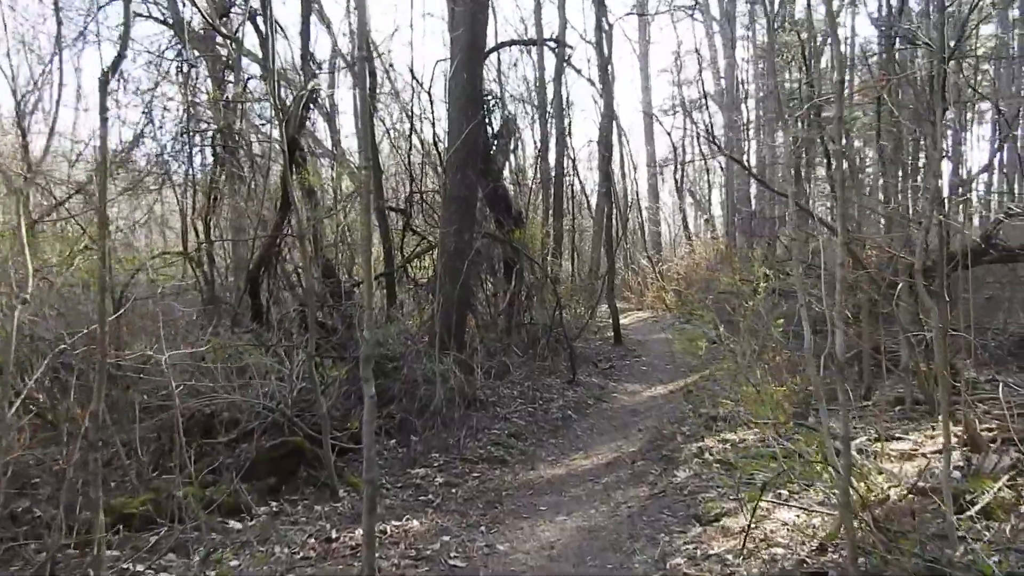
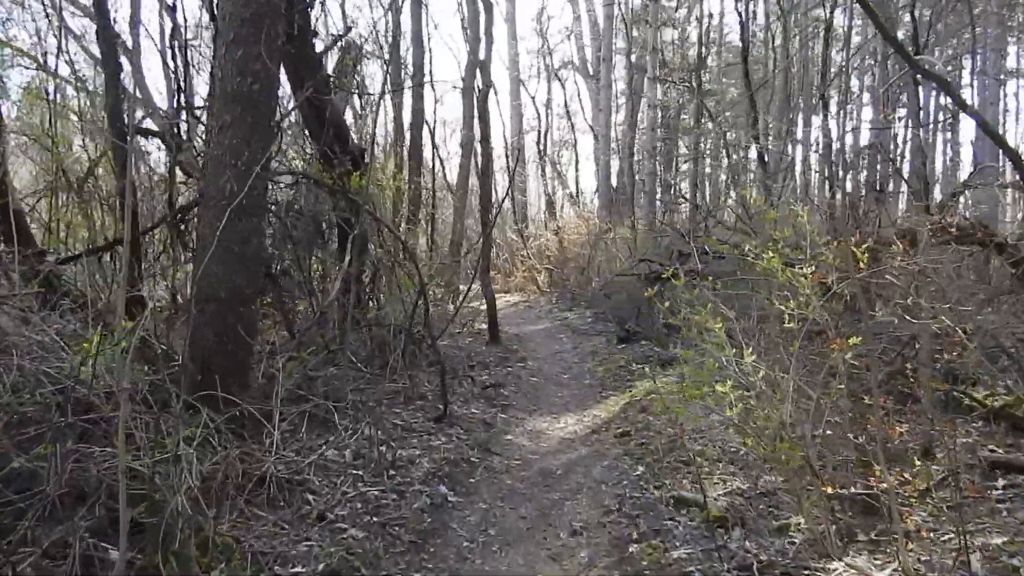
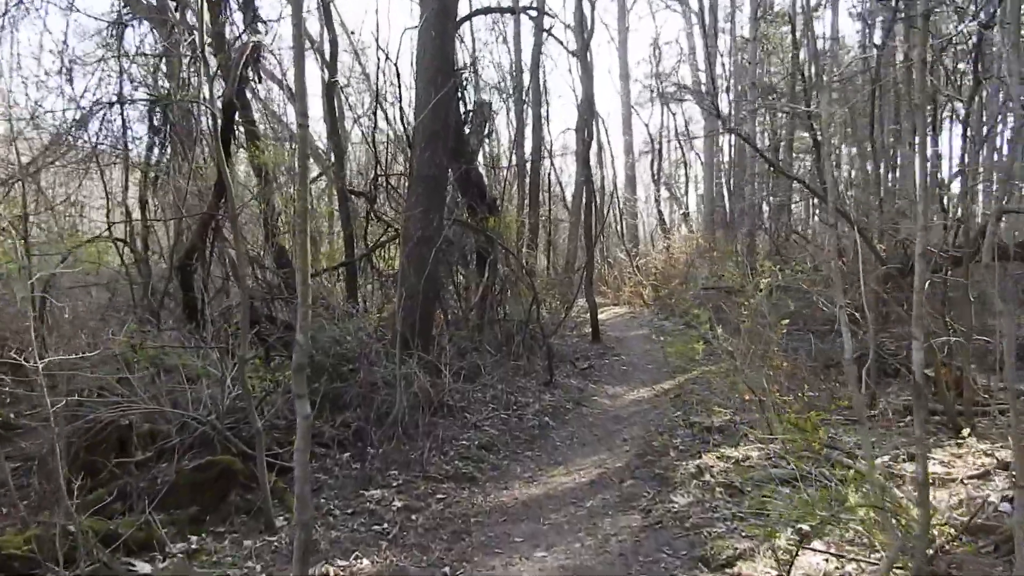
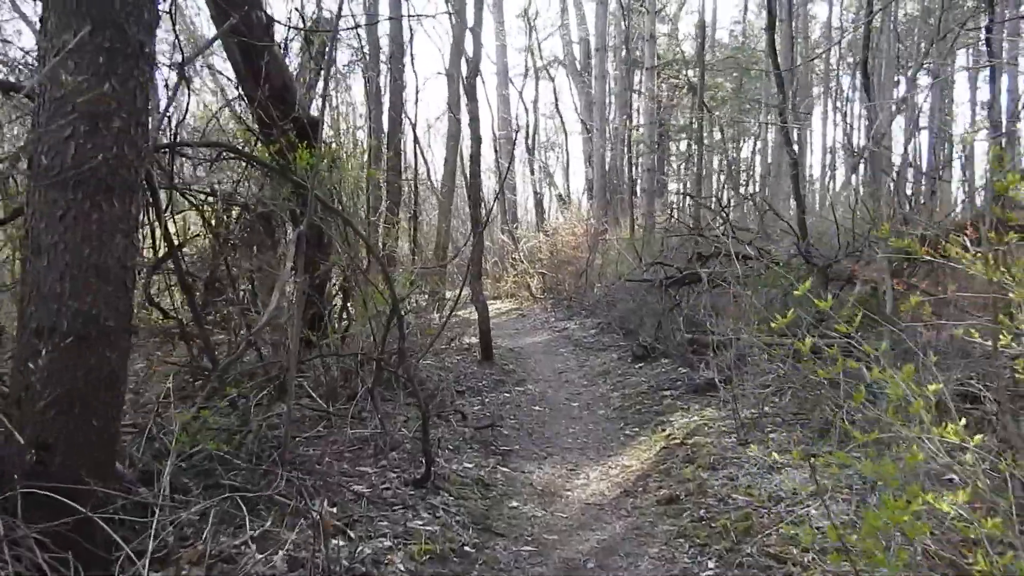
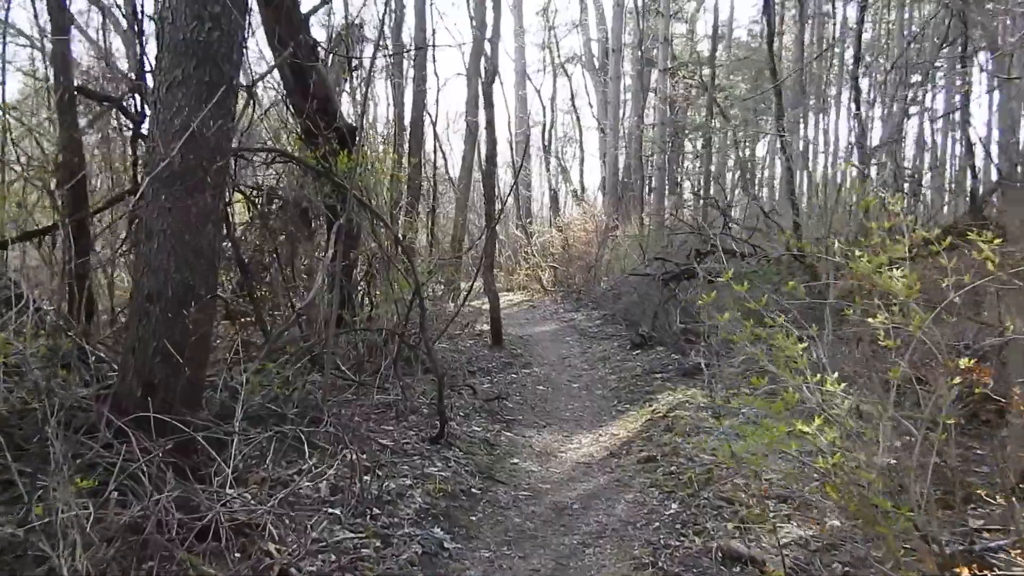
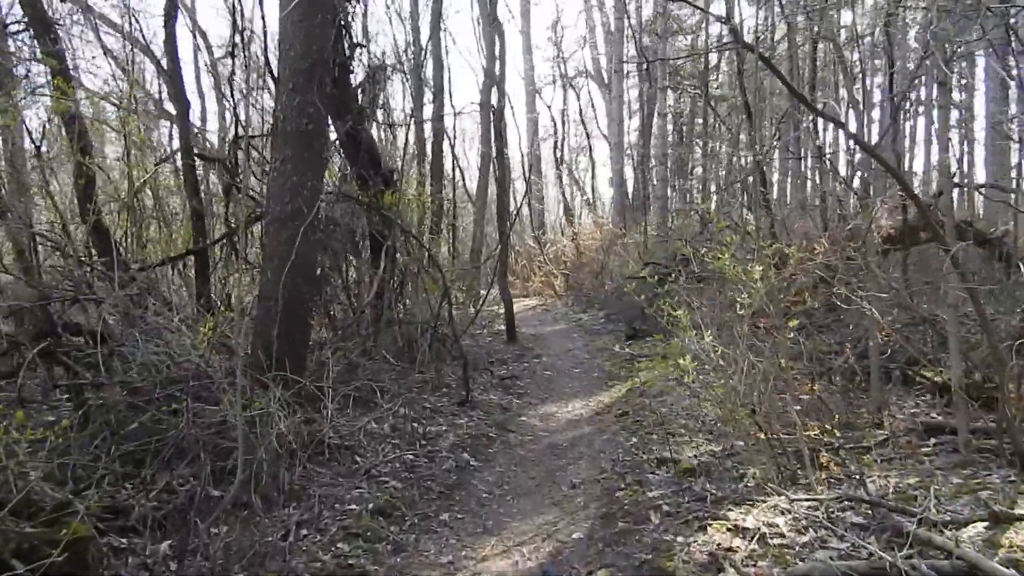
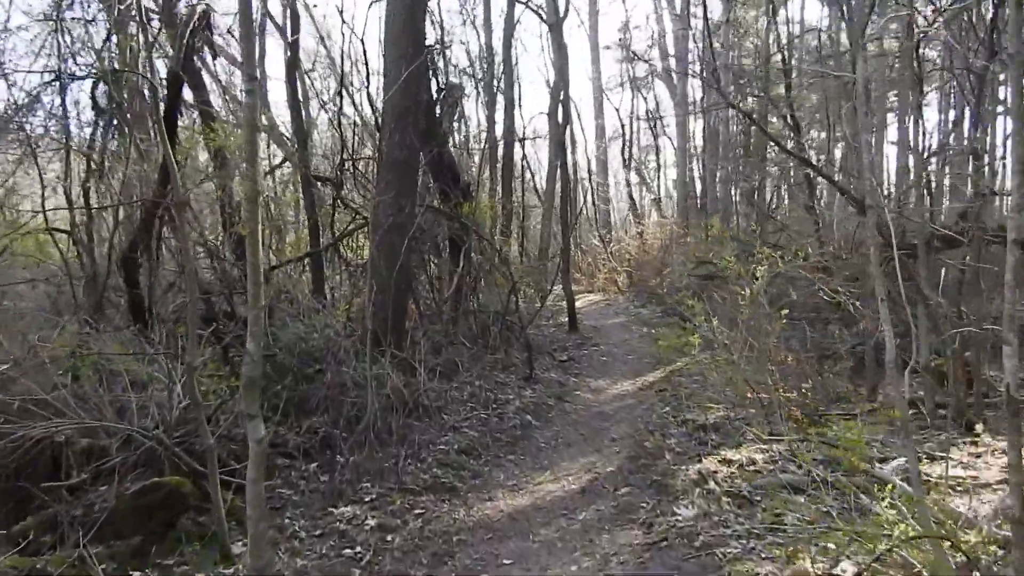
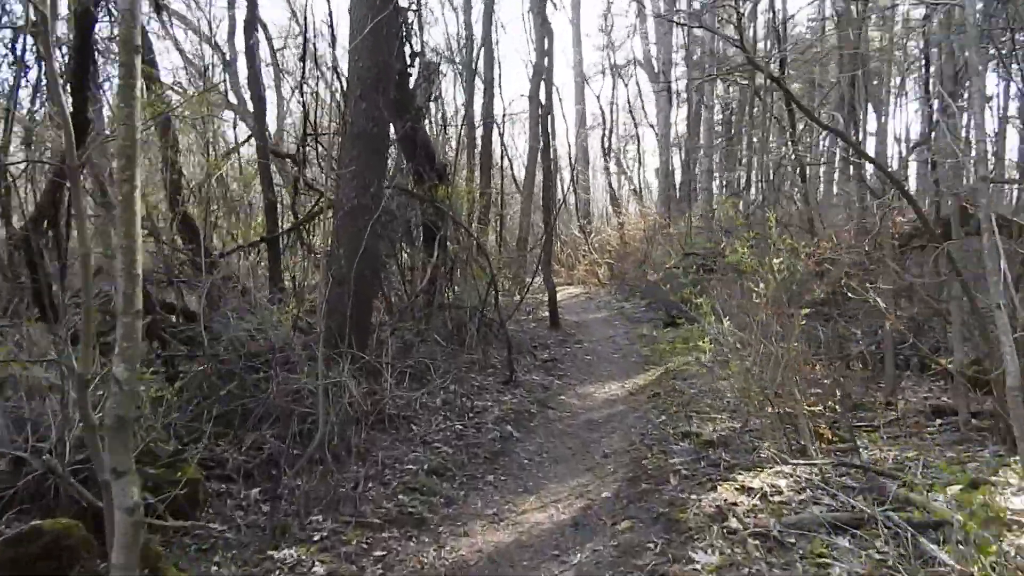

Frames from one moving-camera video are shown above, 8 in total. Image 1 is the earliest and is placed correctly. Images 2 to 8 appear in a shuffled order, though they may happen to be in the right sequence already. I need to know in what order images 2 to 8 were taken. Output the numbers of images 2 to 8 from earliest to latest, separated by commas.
3, 7, 8, 6, 2, 5, 4
